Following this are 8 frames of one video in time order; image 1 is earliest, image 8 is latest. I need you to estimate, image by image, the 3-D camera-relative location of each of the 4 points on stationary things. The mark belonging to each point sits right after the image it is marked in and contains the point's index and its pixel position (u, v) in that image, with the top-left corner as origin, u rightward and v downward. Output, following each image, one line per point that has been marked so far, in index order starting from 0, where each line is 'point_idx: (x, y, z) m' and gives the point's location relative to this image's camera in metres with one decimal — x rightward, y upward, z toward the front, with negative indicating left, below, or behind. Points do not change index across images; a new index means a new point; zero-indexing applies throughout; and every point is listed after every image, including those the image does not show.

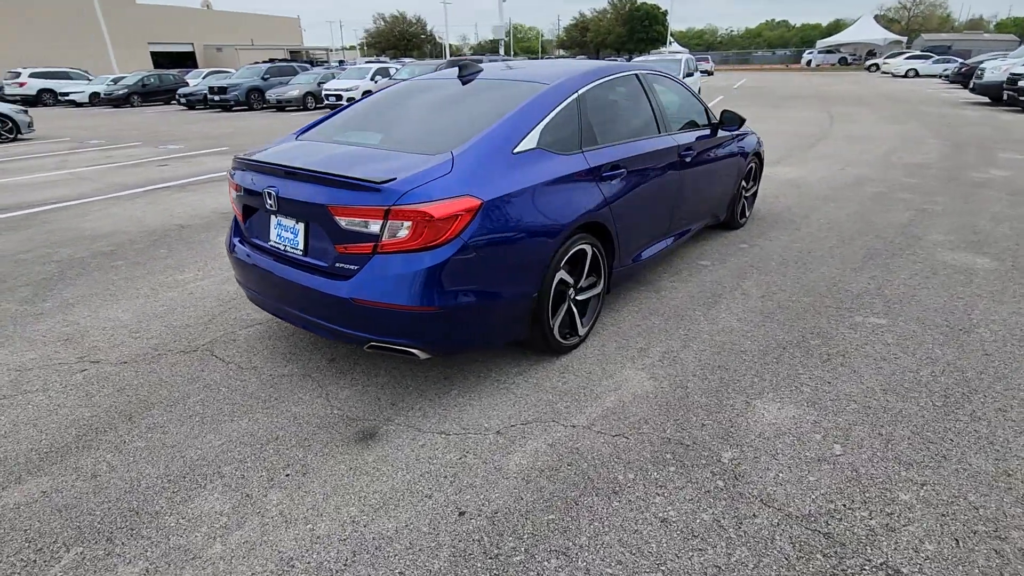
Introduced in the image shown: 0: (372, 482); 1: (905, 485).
0: (-0.6, -0.8, +2.3) m
1: (+1.7, -0.8, +2.3) m
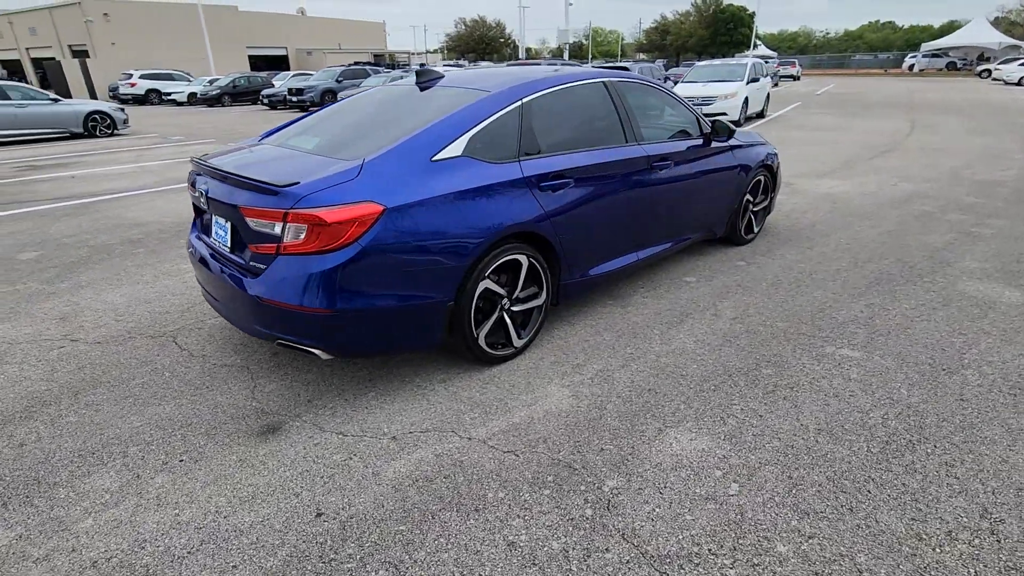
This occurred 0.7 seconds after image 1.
0: (-1.2, -0.8, +2.4) m
1: (+1.1, -1.0, +2.1) m
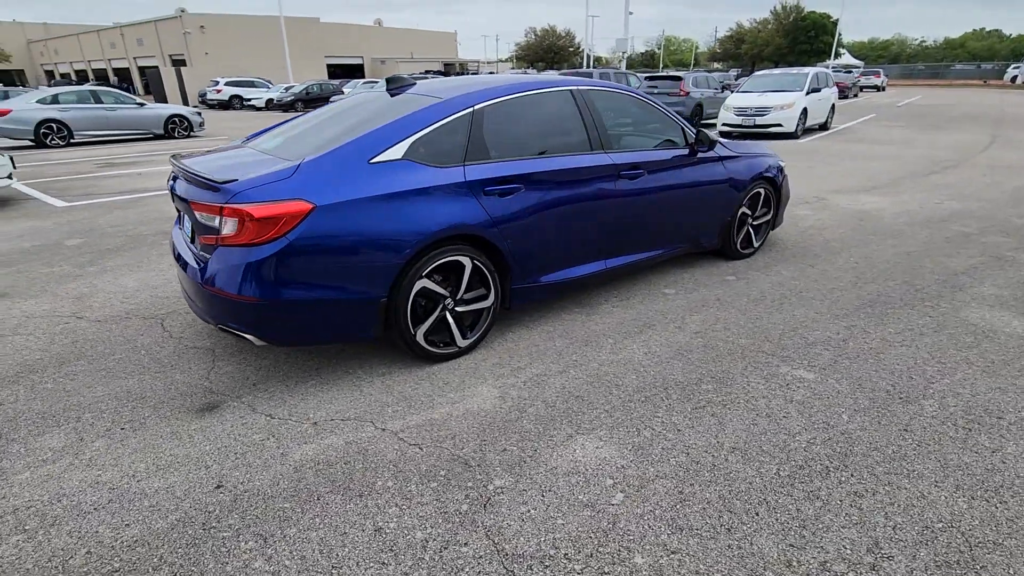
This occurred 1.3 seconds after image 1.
0: (-1.6, -0.8, +2.6) m
1: (+0.5, -1.0, +2.0) m
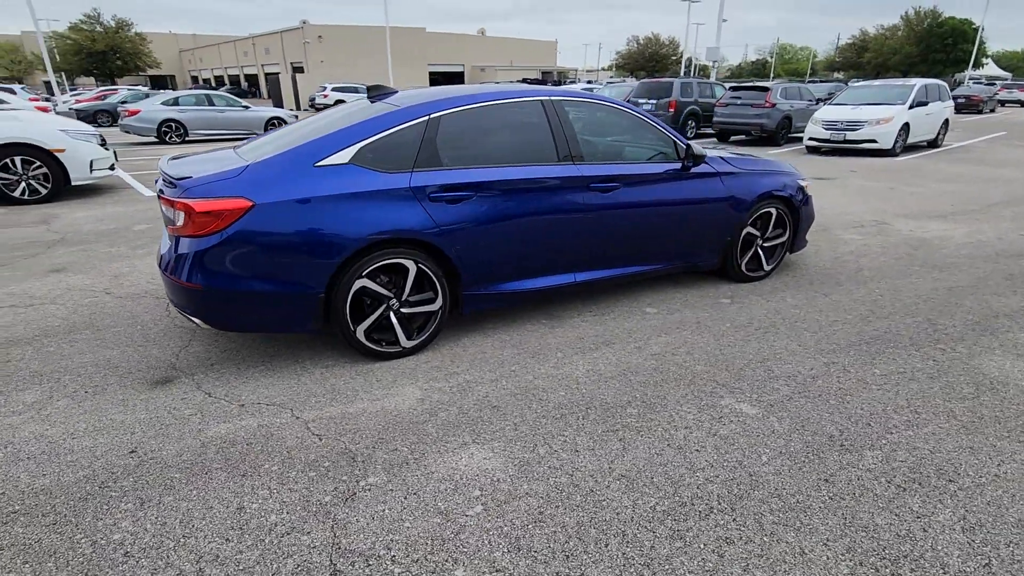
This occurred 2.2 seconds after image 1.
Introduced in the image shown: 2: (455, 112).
0: (-2.2, -0.7, +3.0) m
1: (-0.1, -1.0, +2.0) m
2: (-0.4, +1.1, +3.5) m
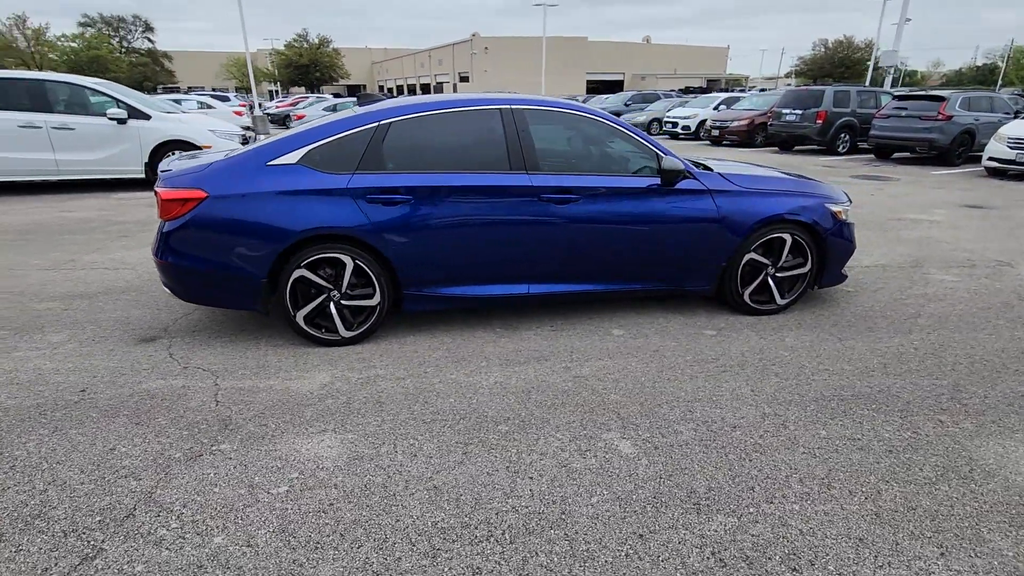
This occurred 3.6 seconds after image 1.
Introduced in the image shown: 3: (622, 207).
0: (-2.8, -0.5, +3.6) m
1: (-1.1, -1.0, +2.2) m
2: (-0.7, +1.2, +3.7) m
3: (+0.8, +0.6, +3.9) m
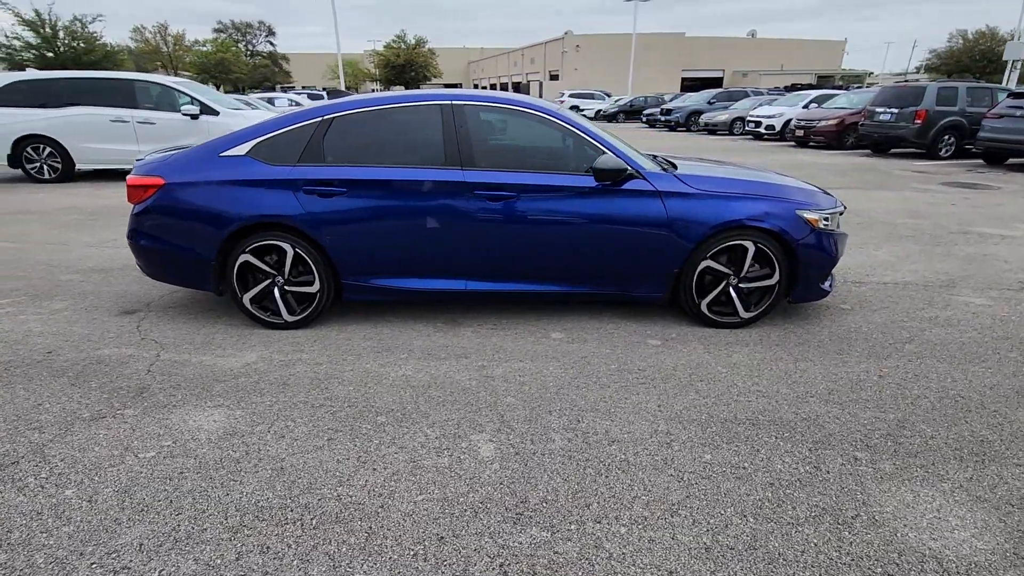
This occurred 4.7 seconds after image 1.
0: (-3.3, -0.3, +4.1) m
1: (-1.9, -0.9, +2.4) m
2: (-1.2, +1.2, +3.8) m
3: (+0.4, +0.6, +3.8) m
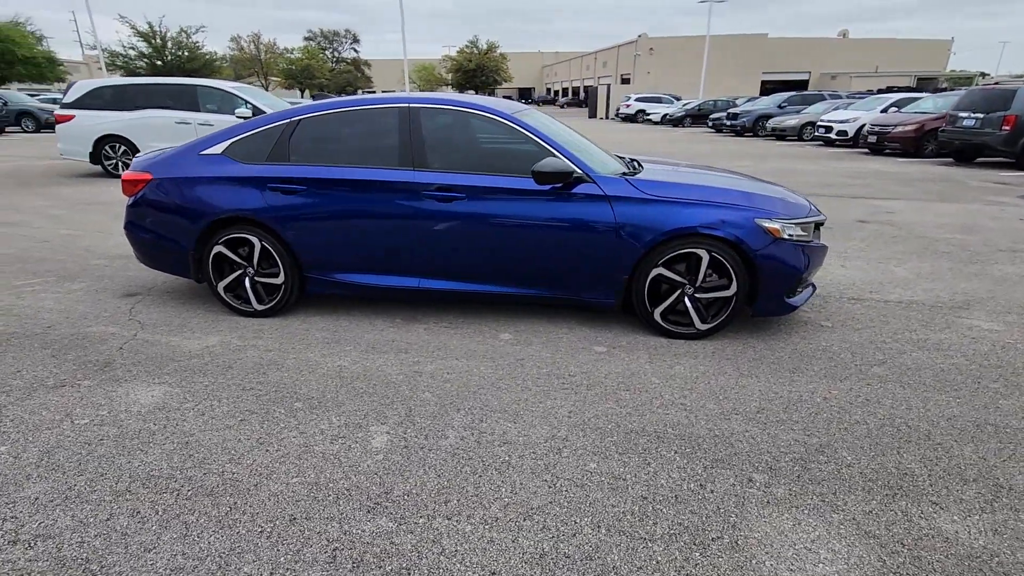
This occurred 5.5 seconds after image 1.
0: (-3.6, -0.1, +4.6) m
1: (-2.5, -0.8, +2.7) m
2: (-1.5, +1.3, +4.0) m
3: (0.0, +0.6, +3.8) m
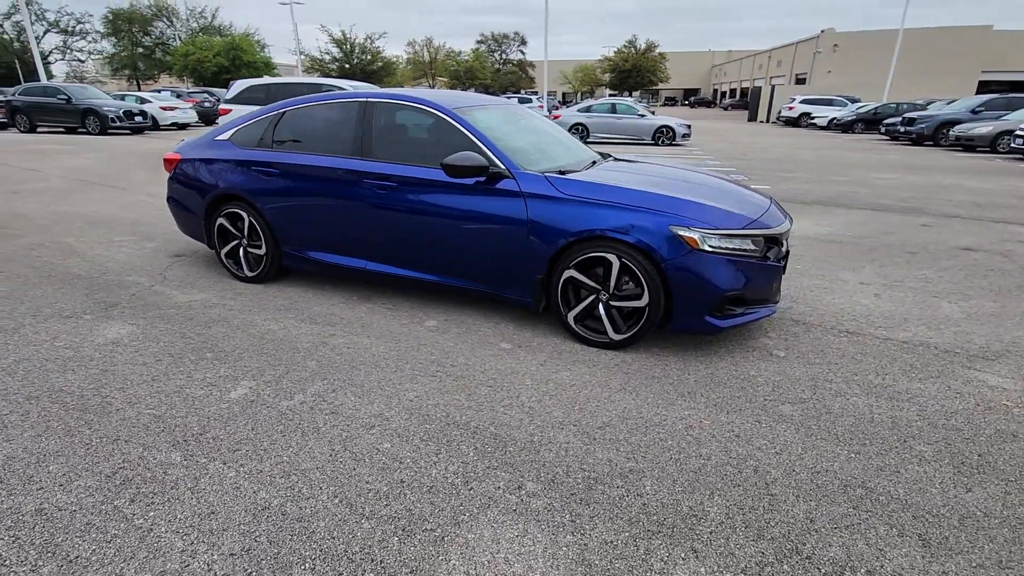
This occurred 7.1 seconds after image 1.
0: (-3.9, +0.3, +5.6) m
1: (-3.4, -0.4, +3.6) m
2: (-1.8, +1.5, +4.6) m
3: (-0.5, +0.6, +4.0) m
